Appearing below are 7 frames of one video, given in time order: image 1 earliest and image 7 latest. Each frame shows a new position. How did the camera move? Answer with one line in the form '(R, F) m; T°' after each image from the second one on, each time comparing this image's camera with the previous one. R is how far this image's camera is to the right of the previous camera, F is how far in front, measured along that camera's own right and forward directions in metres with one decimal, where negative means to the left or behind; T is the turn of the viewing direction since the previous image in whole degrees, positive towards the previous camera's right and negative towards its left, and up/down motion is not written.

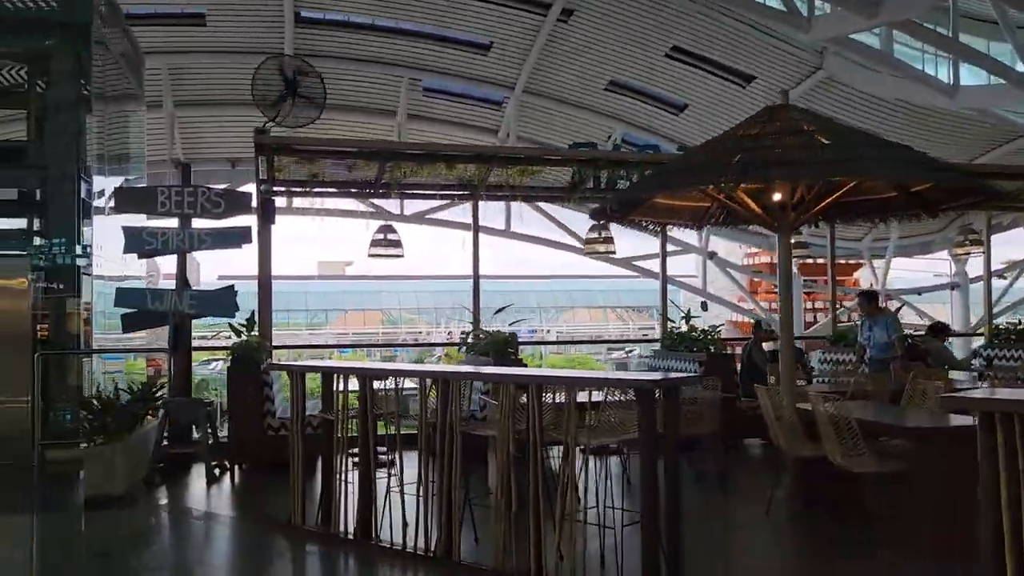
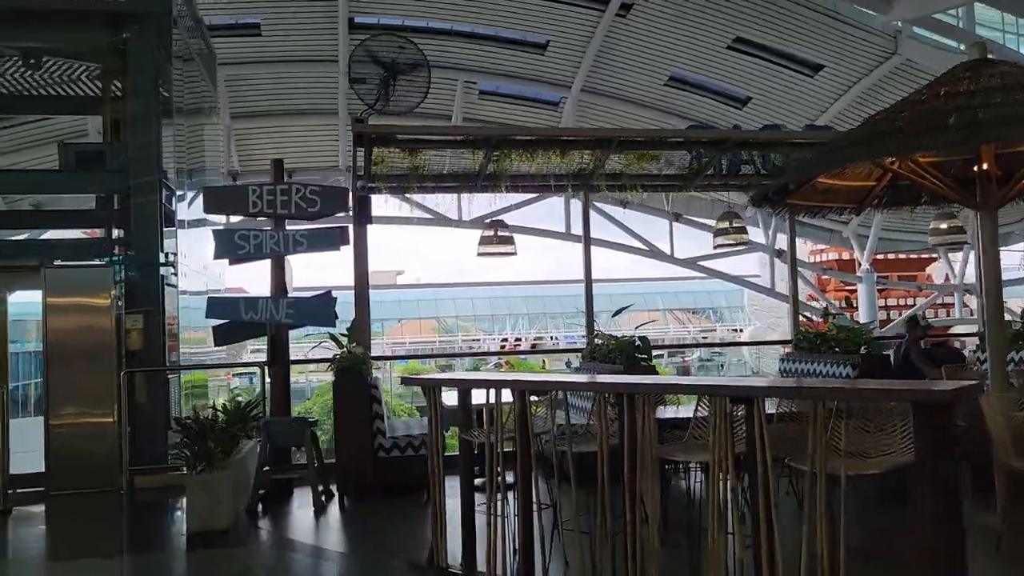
(-0.6, +0.7) m; -3°
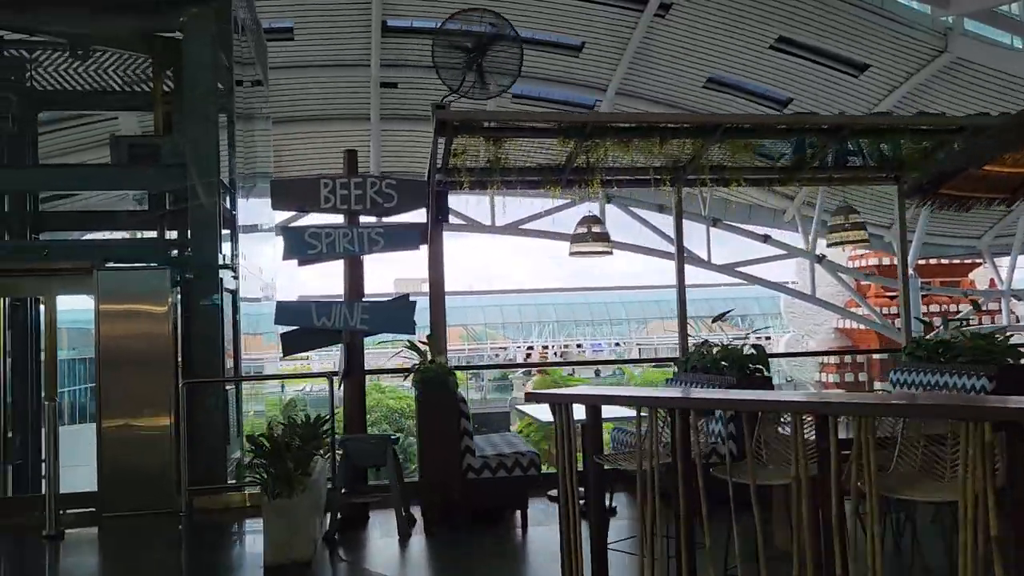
(-0.5, +0.6) m; -1°
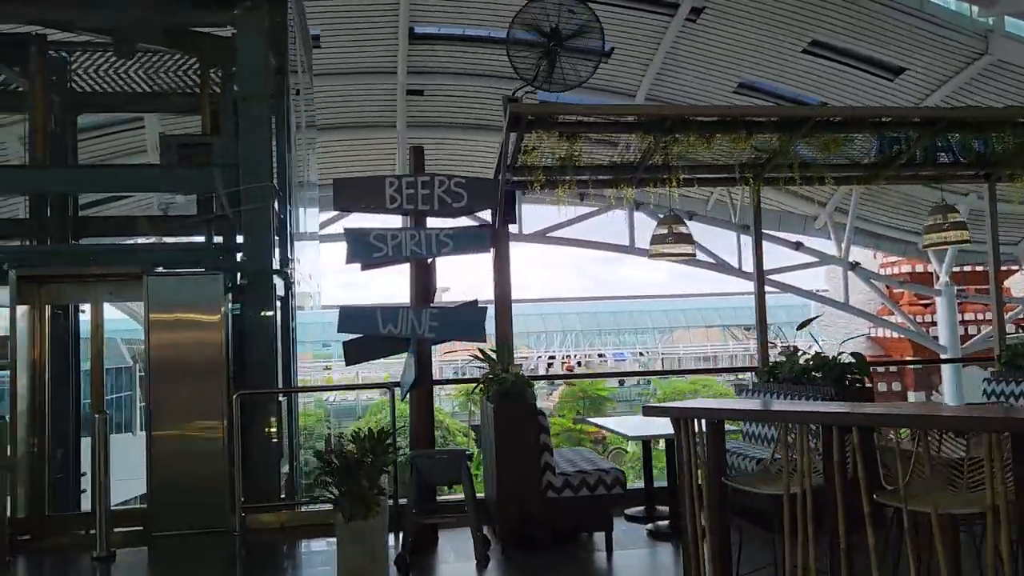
(-0.4, +0.4) m; -1°
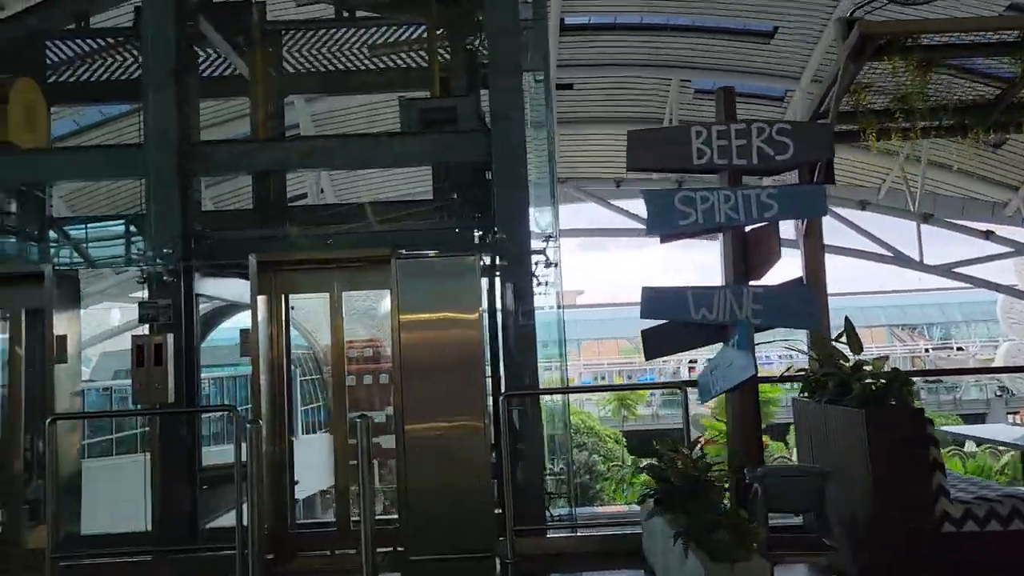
(-1.1, +0.9) m; -9°
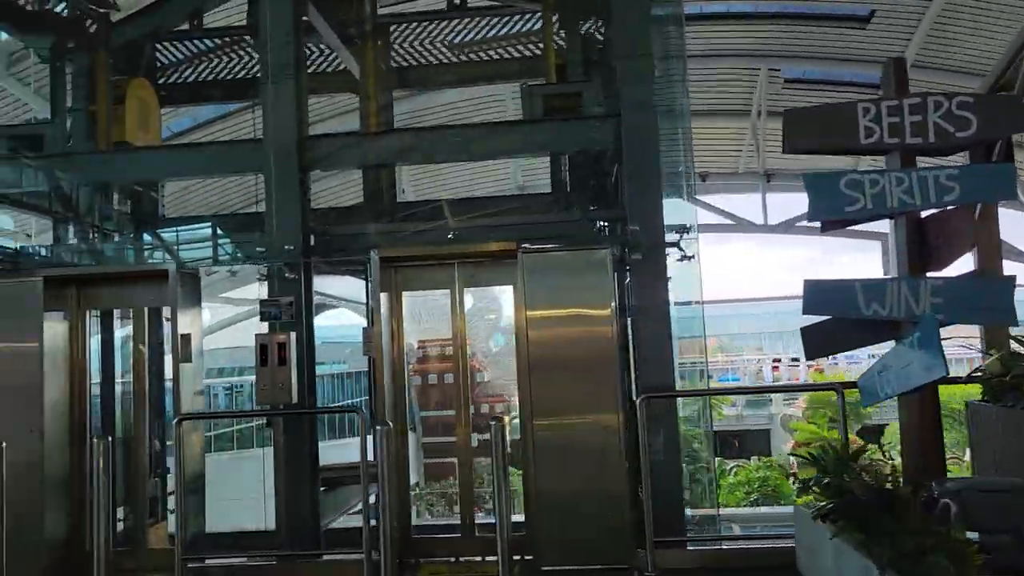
(-0.3, +0.3) m; -5°
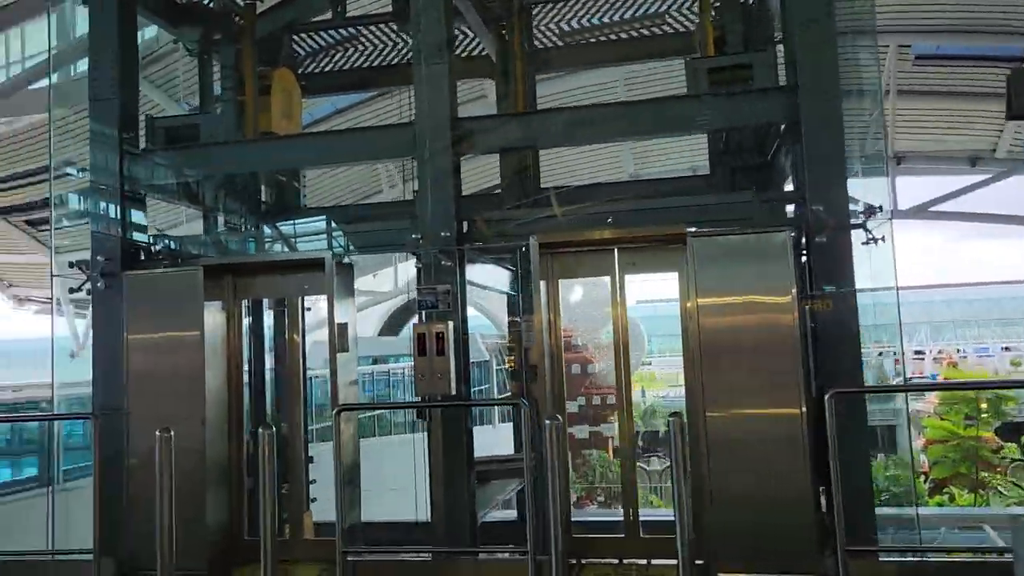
(-0.4, +0.2) m; -7°
